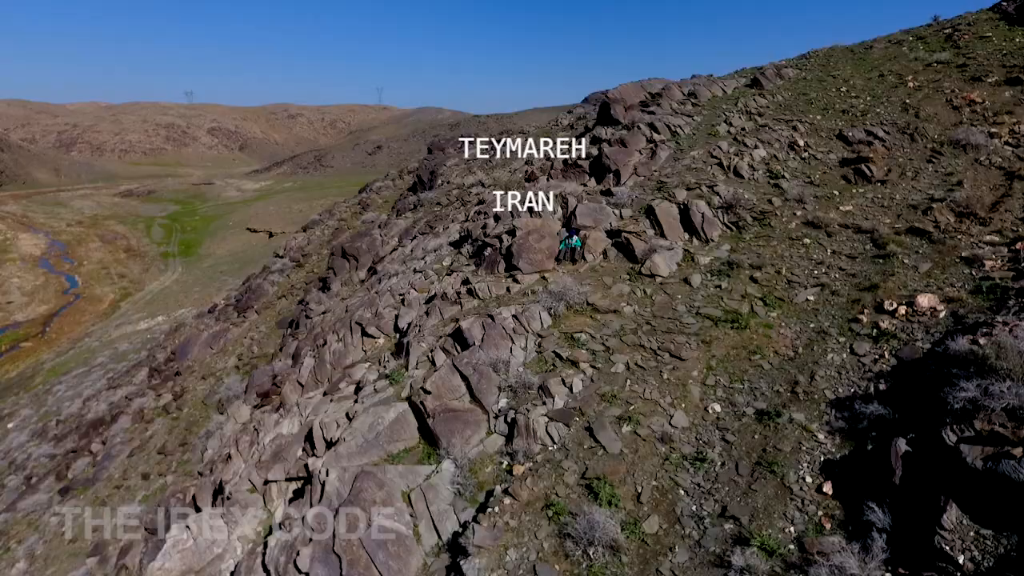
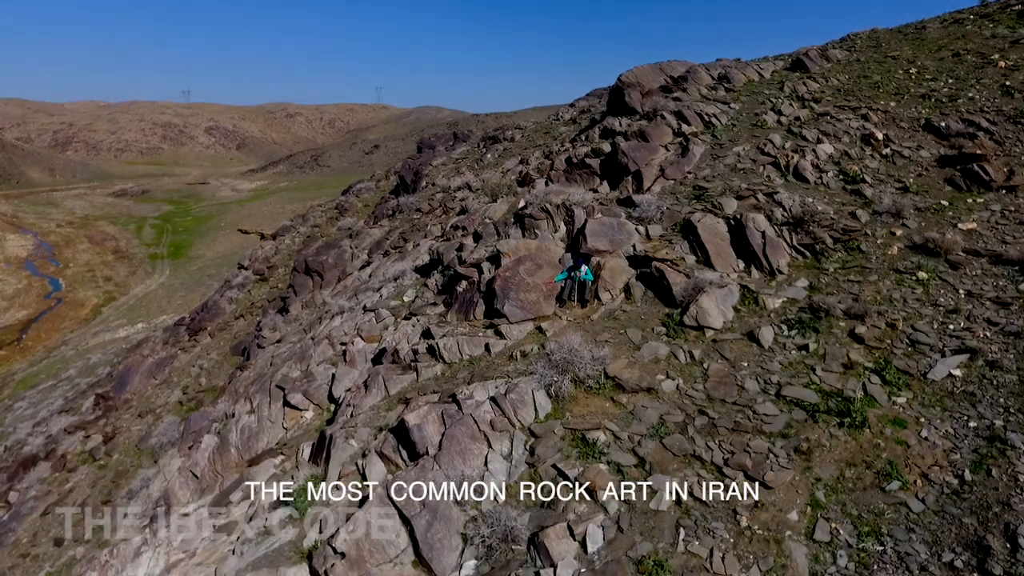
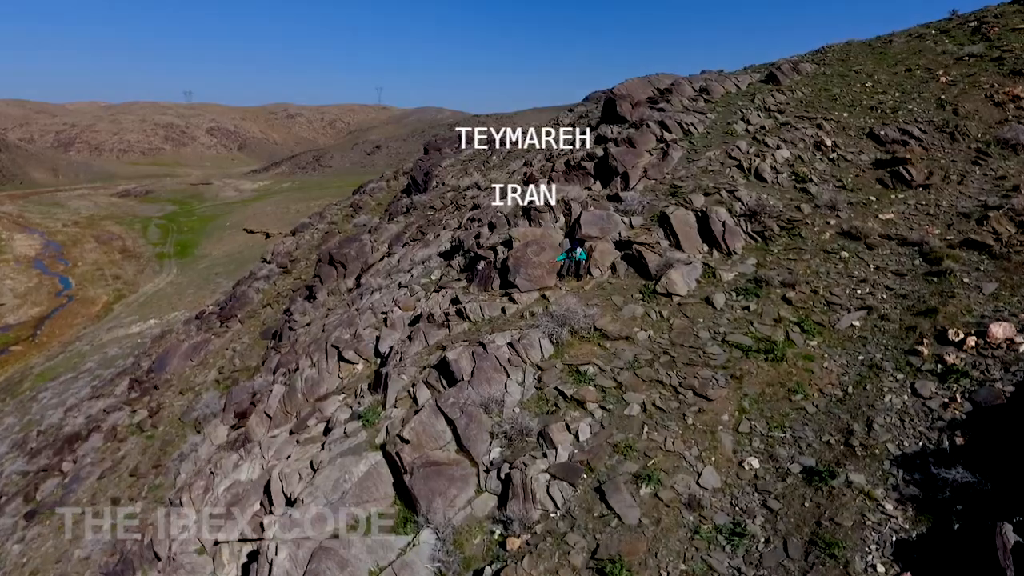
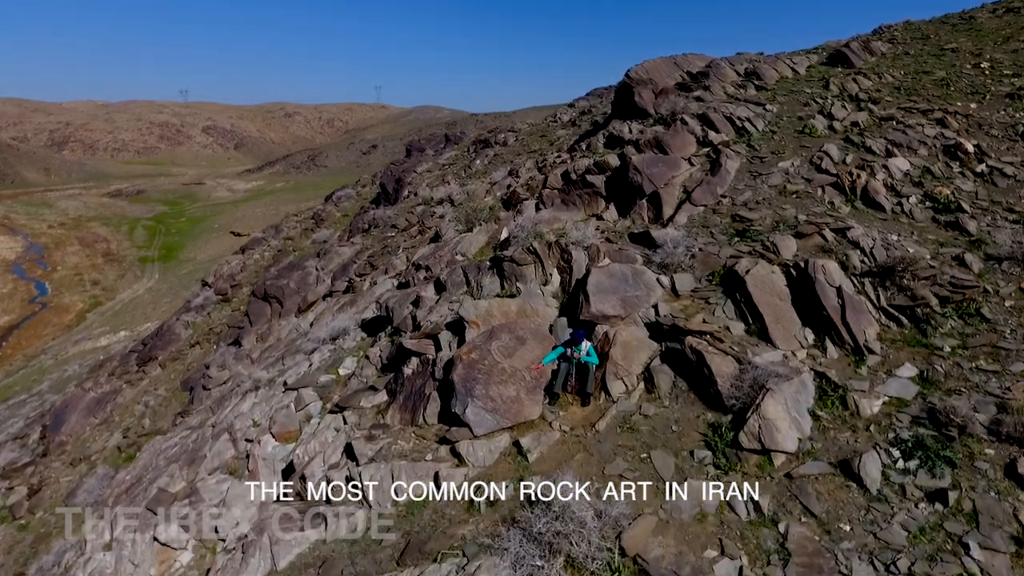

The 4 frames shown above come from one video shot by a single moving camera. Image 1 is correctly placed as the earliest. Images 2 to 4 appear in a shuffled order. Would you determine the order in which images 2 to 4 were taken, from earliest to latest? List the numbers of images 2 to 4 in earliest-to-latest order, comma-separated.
3, 2, 4
